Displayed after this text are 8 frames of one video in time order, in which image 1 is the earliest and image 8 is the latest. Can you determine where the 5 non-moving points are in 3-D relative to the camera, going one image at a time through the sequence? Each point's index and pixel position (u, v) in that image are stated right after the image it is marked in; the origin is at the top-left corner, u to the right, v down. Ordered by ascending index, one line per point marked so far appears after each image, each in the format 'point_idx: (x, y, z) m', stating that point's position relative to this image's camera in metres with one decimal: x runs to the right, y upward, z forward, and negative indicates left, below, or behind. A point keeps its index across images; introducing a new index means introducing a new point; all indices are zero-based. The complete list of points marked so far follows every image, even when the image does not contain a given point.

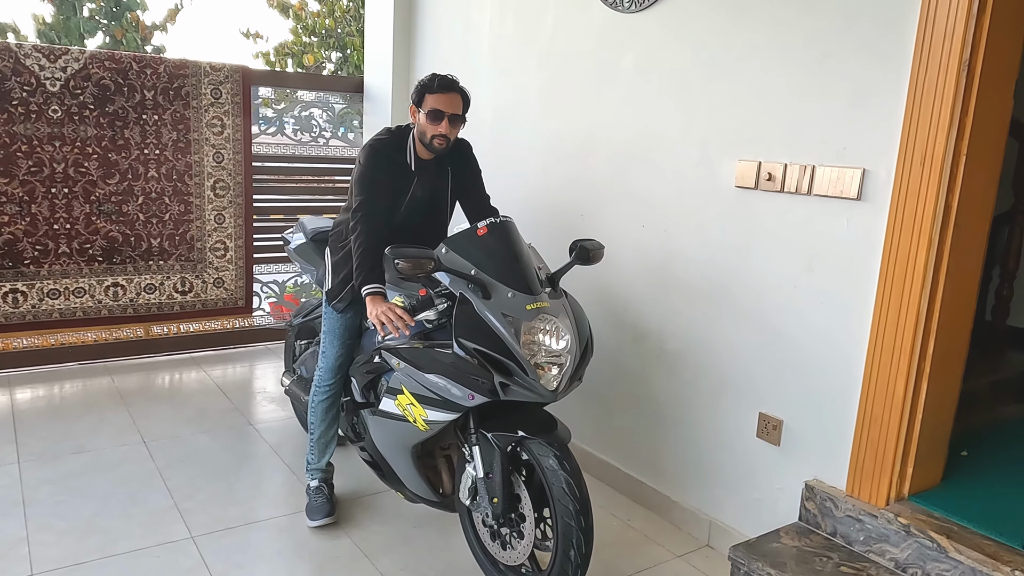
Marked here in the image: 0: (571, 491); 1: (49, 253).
0: (+0.2, -0.4, +1.7) m
1: (-2.0, +0.2, +3.3) m
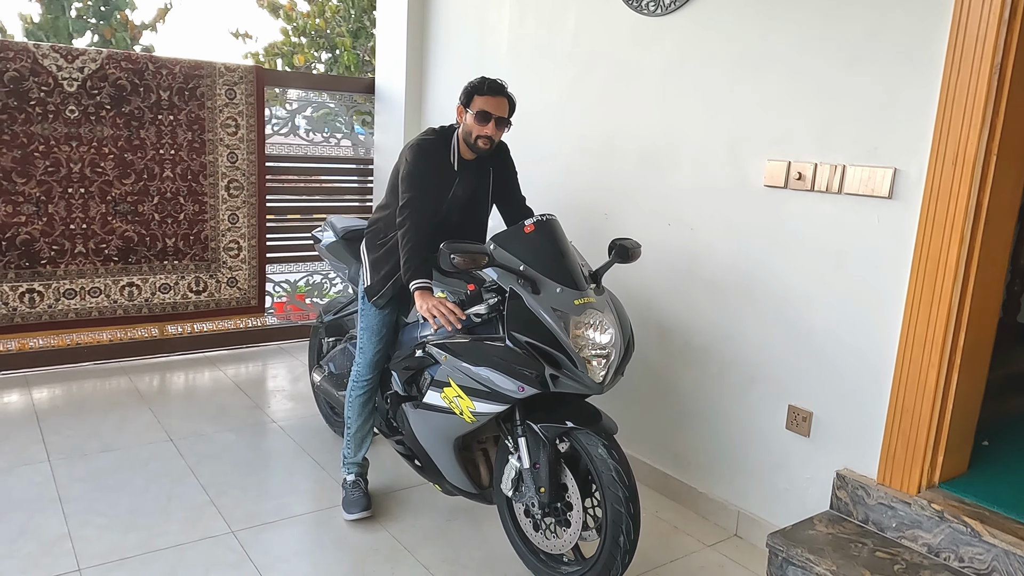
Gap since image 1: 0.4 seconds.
0: (+0.3, -0.4, +1.8) m
1: (-1.9, +0.2, +3.3) m
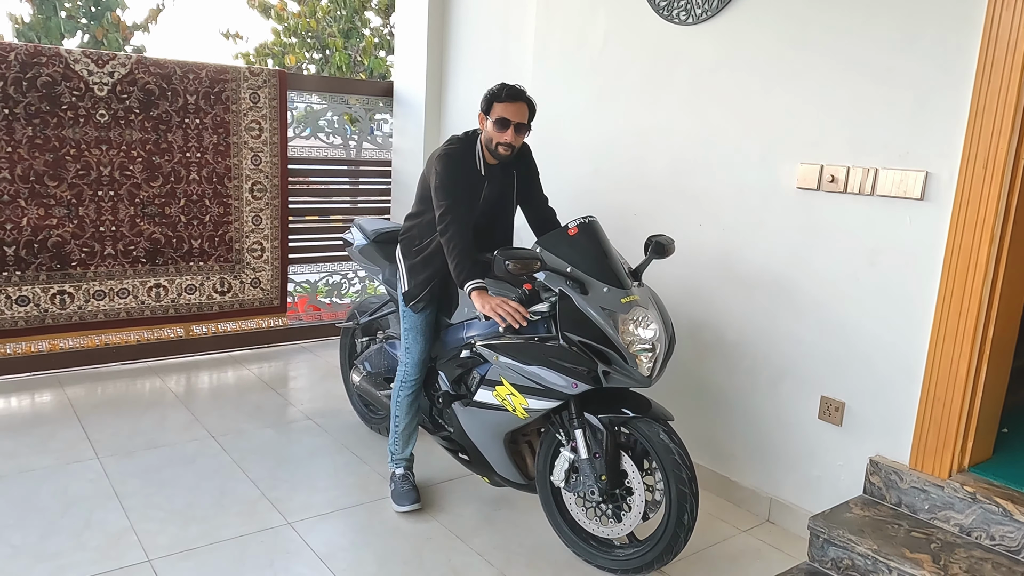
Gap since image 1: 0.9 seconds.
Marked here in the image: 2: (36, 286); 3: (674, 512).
0: (+0.4, -0.4, +1.9) m
1: (-1.8, +0.1, +3.4) m
2: (-2.0, 0.0, +3.2) m
3: (+0.4, -0.5, +1.9) m
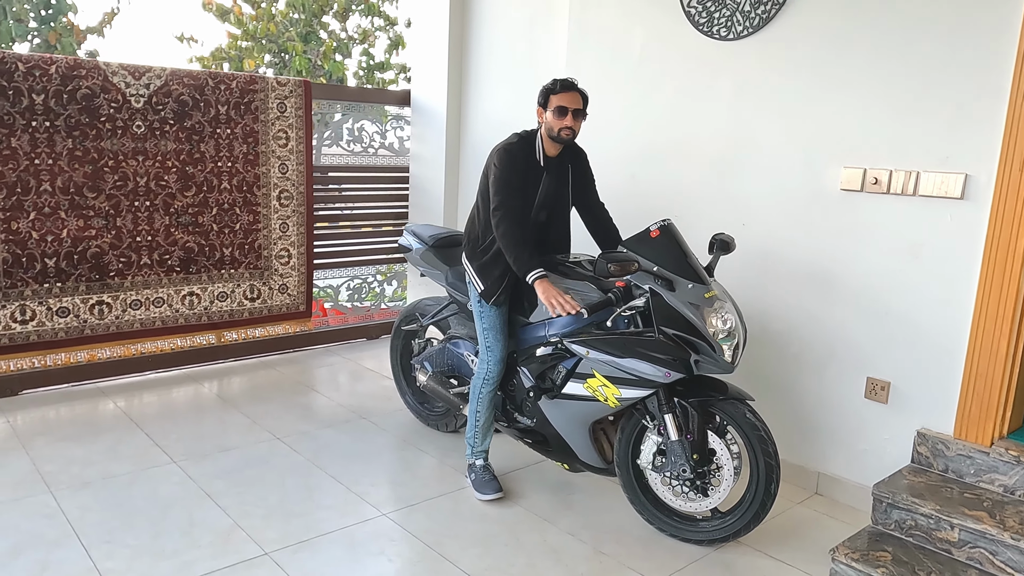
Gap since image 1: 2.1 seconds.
0: (+0.7, -0.4, +2.1) m
1: (-1.7, +0.1, +3.4) m
2: (-1.9, 0.0, +3.3) m
3: (+0.7, -0.5, +2.1) m
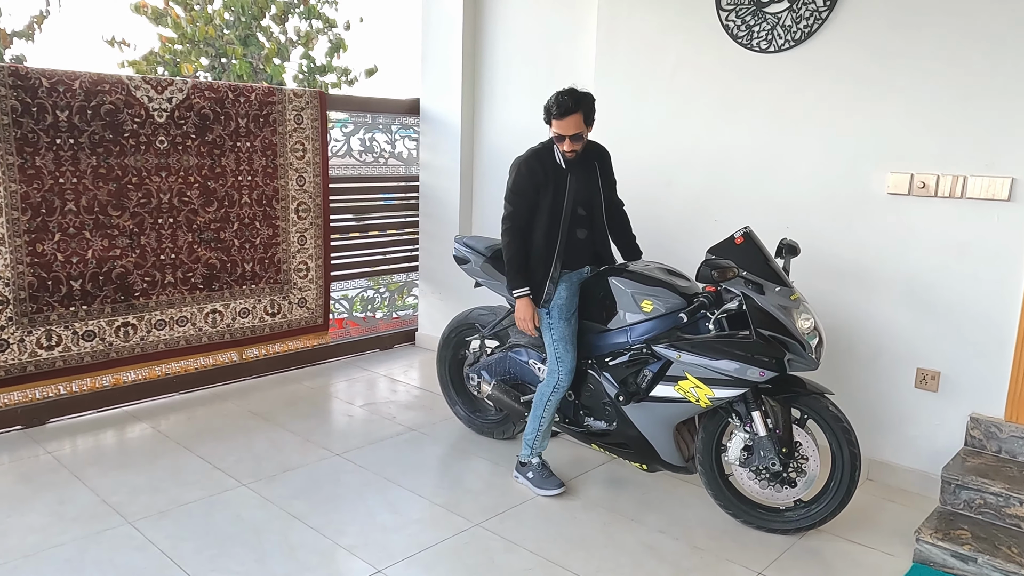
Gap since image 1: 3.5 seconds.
0: (+1.0, -0.4, +2.2) m
1: (-1.5, 0.0, +3.3) m
2: (-1.7, -0.1, +3.1) m
3: (+0.9, -0.5, +2.2) m
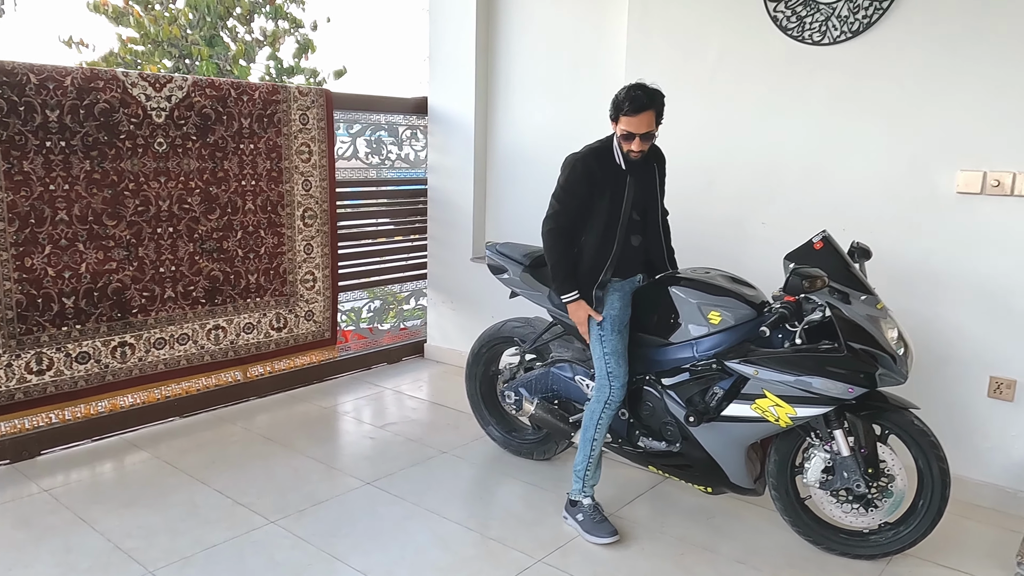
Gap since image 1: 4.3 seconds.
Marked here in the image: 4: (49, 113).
0: (+1.1, -0.4, +2.0) m
1: (-1.4, 0.0, +3.0) m
2: (-1.6, -0.2, +2.9) m
3: (+1.1, -0.5, +2.0) m
4: (-1.6, +0.6, +2.6) m
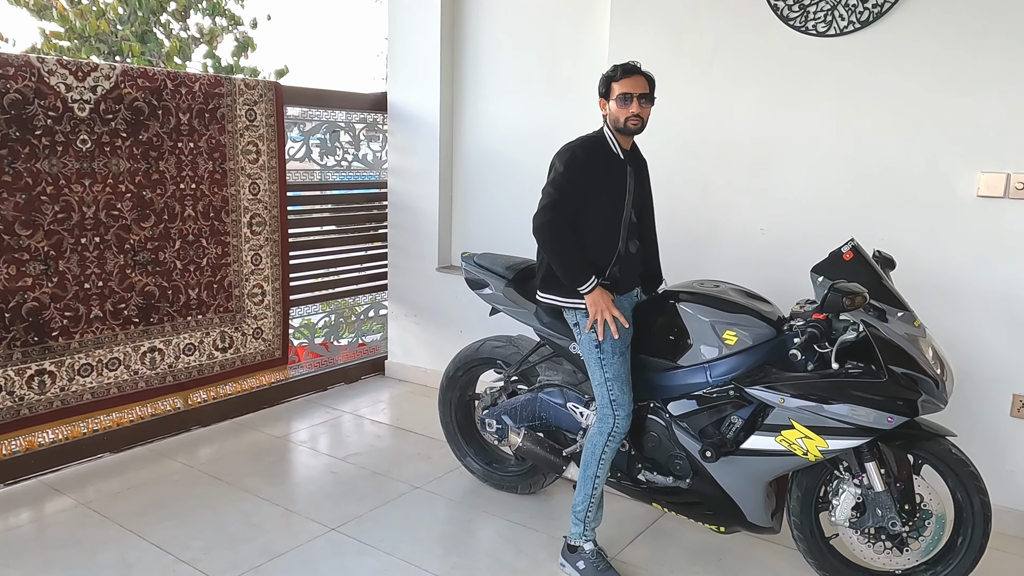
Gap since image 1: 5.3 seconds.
0: (+1.1, -0.5, +1.8) m
1: (-1.5, -0.1, +2.6) m
2: (-1.6, -0.3, +2.5) m
3: (+1.1, -0.6, +1.8) m
4: (-1.7, +0.5, +2.2) m
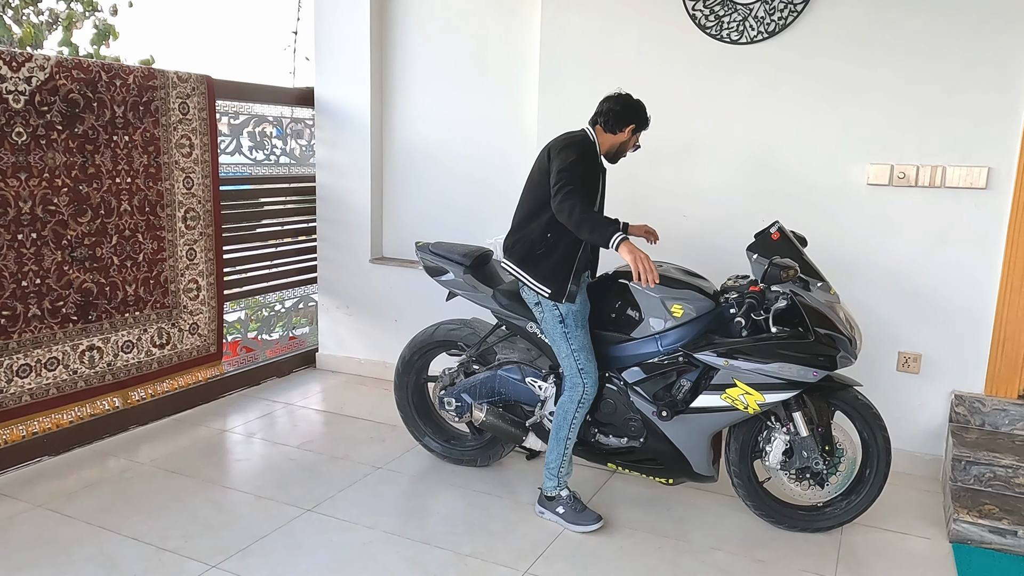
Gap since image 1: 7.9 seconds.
0: (+1.1, -0.4, +2.2) m
1: (-1.7, -0.1, +2.5) m
2: (-1.8, -0.3, +2.4) m
3: (+1.1, -0.5, +2.2) m
4: (-1.8, +0.5, +2.1) m
